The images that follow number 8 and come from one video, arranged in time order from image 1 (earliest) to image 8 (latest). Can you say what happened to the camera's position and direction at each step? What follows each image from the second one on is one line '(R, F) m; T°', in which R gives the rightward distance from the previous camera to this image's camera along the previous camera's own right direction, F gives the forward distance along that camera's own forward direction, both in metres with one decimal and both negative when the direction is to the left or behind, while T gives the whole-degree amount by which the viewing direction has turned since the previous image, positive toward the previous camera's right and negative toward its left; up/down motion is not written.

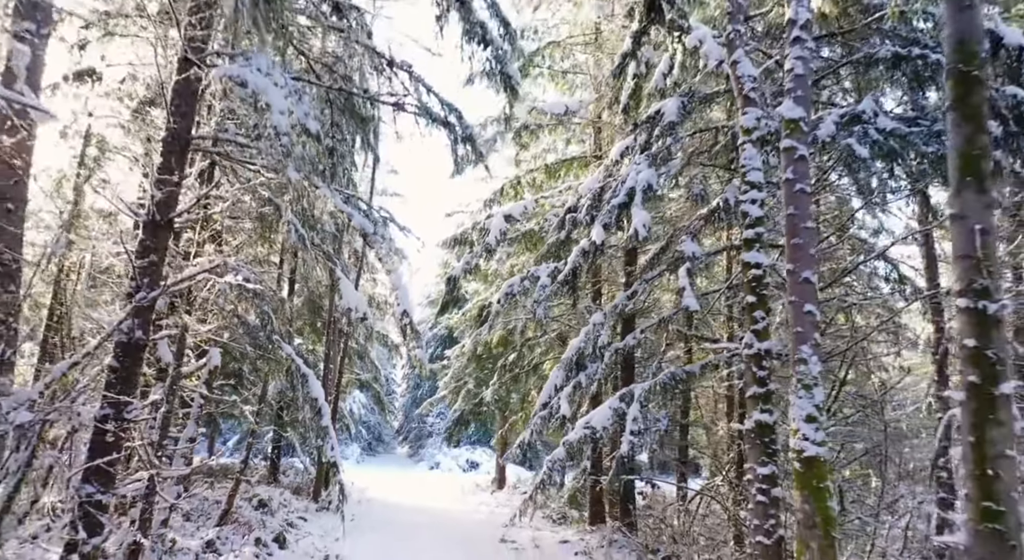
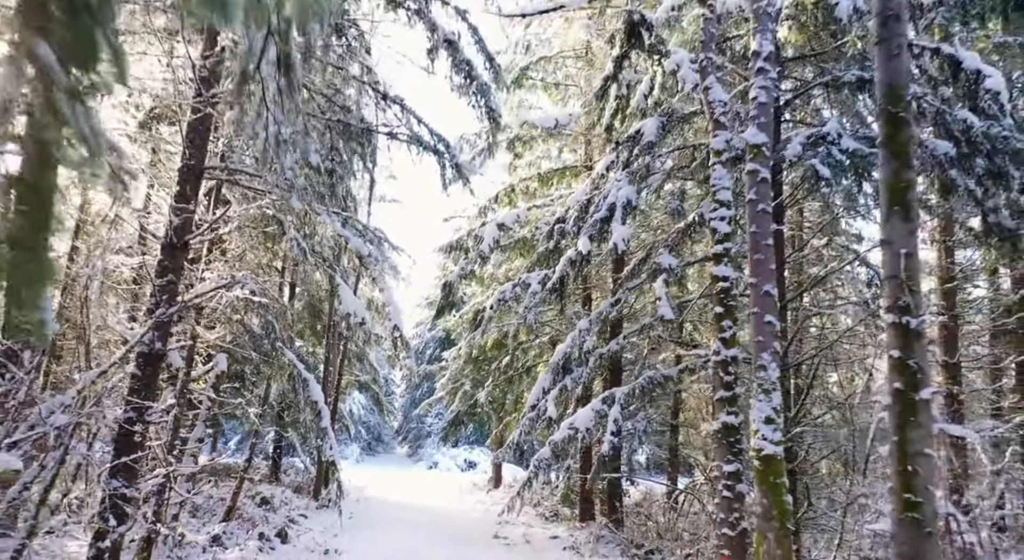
(+0.1, -0.5) m; 0°
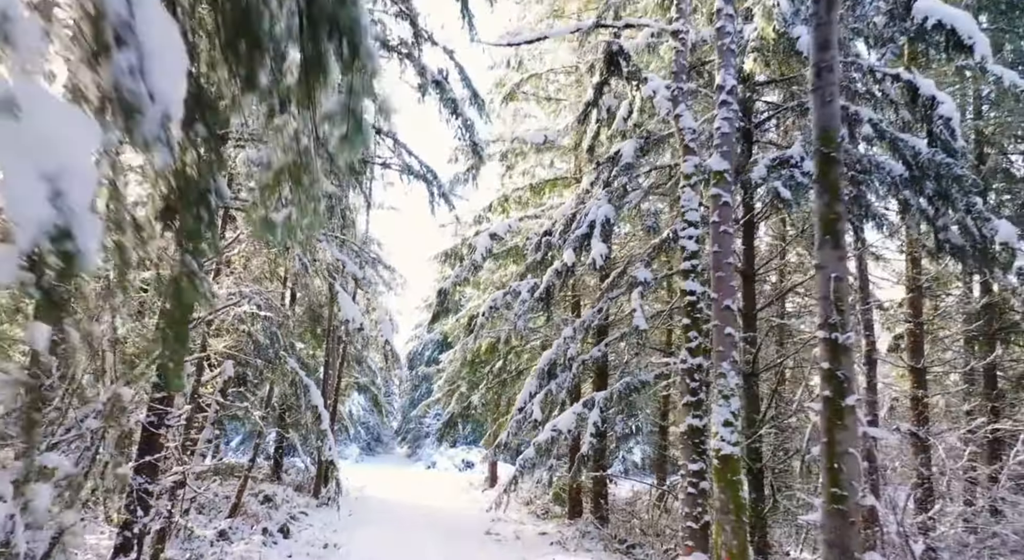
(+0.2, -0.6) m; 0°
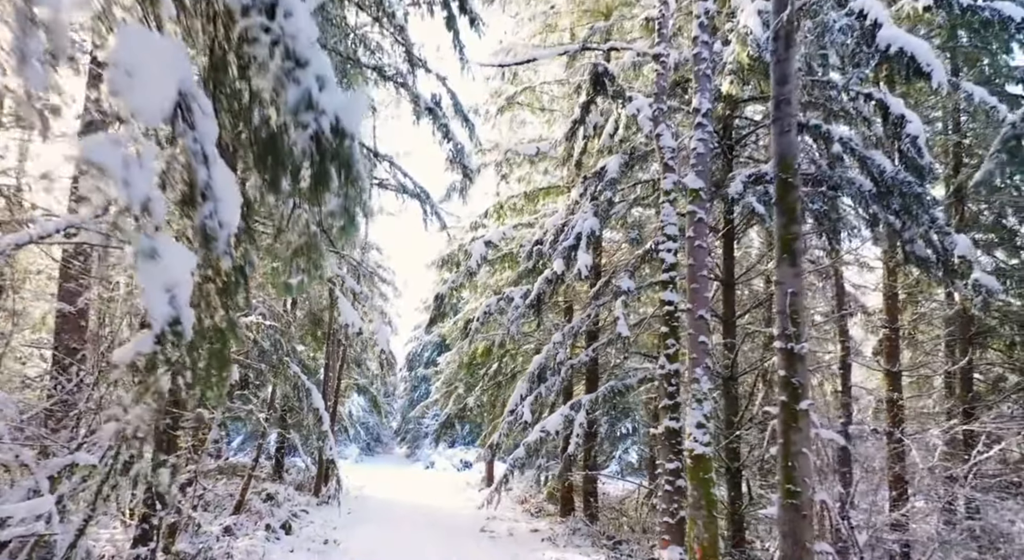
(+0.1, -0.5) m; 0°
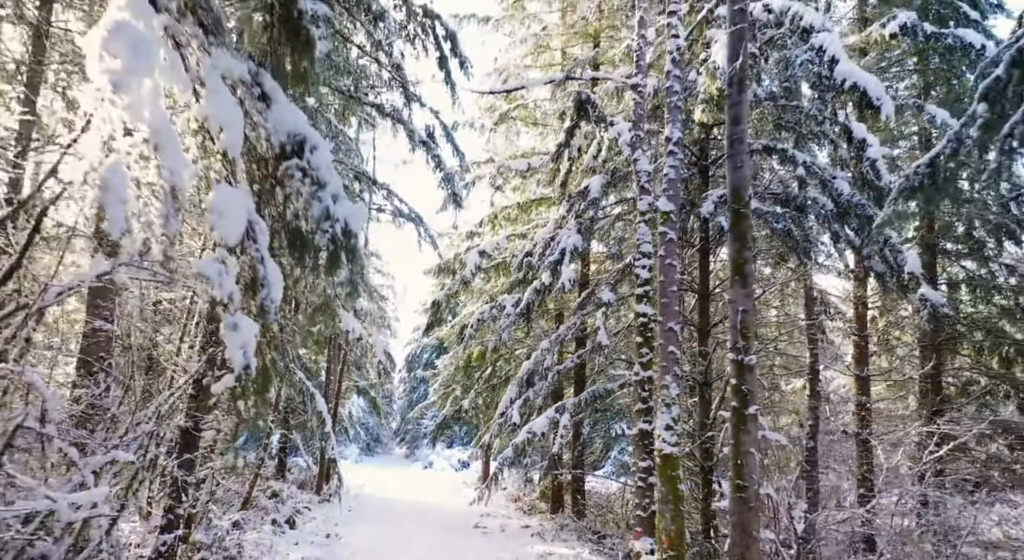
(+0.2, -0.7) m; 0°
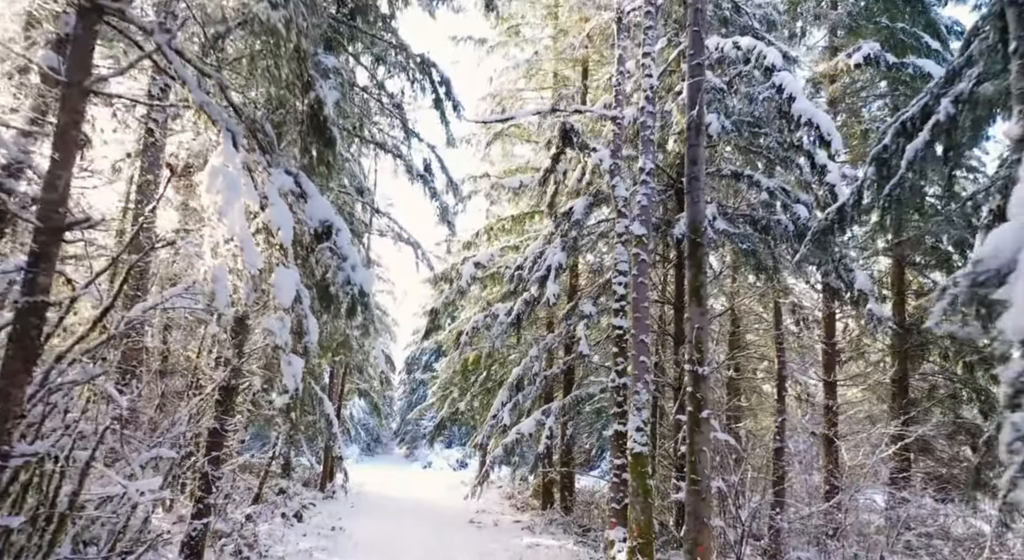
(+0.2, -0.9) m; 0°
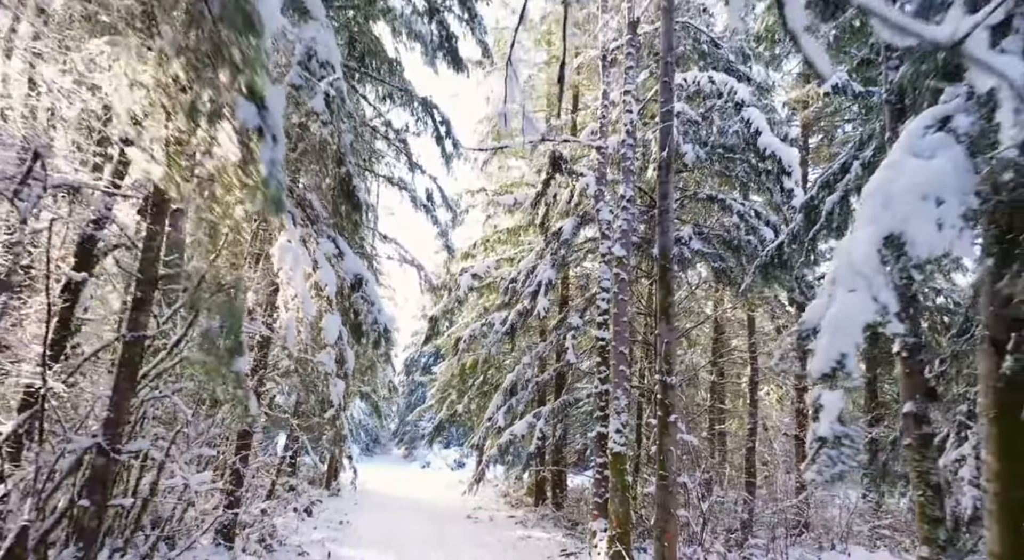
(+0.1, -1.0) m; 0°
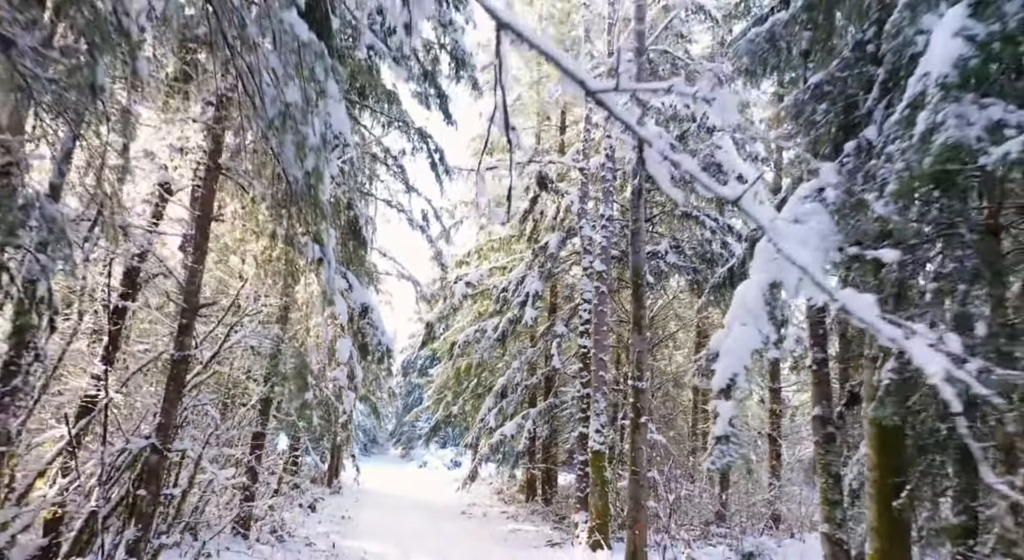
(+0.1, -0.9) m; 0°
